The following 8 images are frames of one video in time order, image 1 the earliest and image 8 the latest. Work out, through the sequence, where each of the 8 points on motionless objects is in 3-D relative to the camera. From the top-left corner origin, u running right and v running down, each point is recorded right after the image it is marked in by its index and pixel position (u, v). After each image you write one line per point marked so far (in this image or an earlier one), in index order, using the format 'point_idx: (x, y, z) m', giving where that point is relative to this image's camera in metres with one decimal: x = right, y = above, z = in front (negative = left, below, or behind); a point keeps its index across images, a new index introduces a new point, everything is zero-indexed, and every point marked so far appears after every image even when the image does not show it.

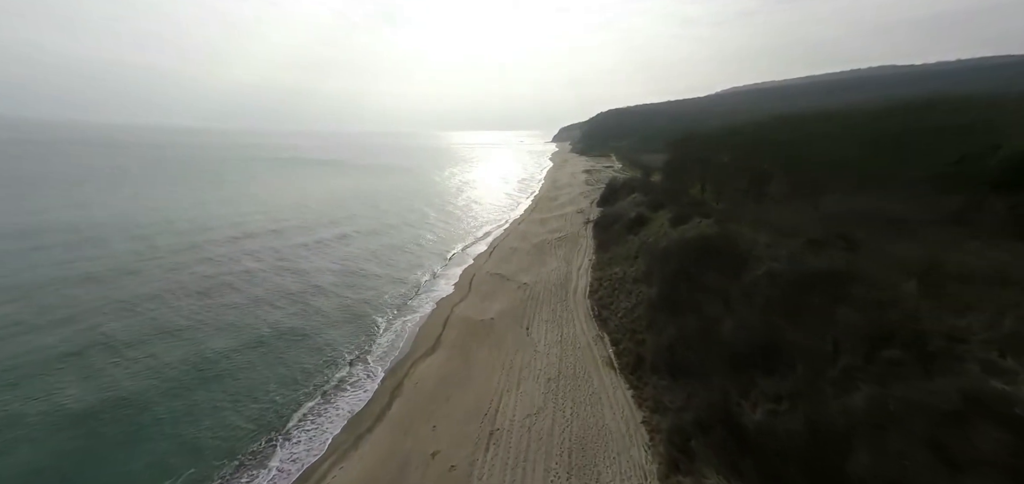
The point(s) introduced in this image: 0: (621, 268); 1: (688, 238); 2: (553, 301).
0: (+5.0, -1.3, +18.2) m
1: (+6.9, +0.1, +15.7) m
2: (+1.7, -2.6, +17.2) m
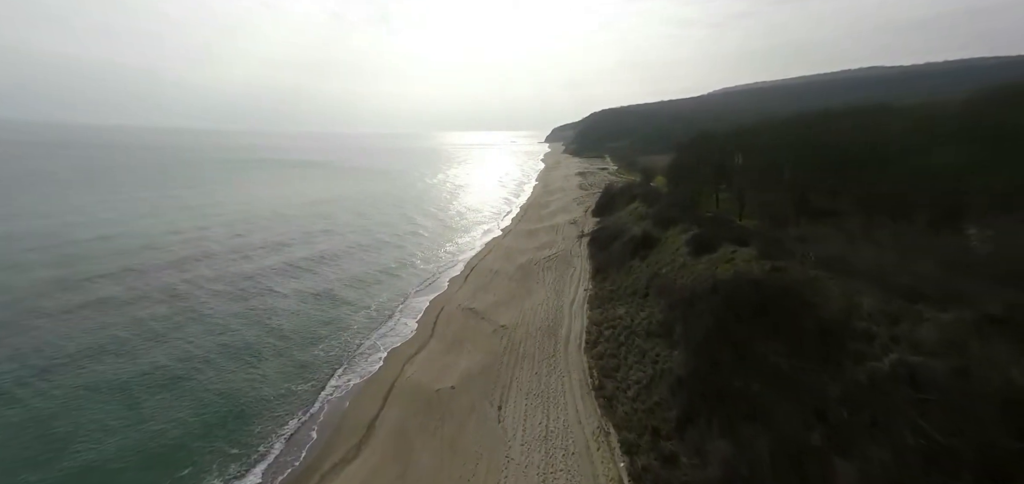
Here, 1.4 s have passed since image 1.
0: (+4.1, -2.4, +13.9) m
1: (+5.9, -1.0, +11.5) m
2: (+0.8, -3.7, +12.9) m
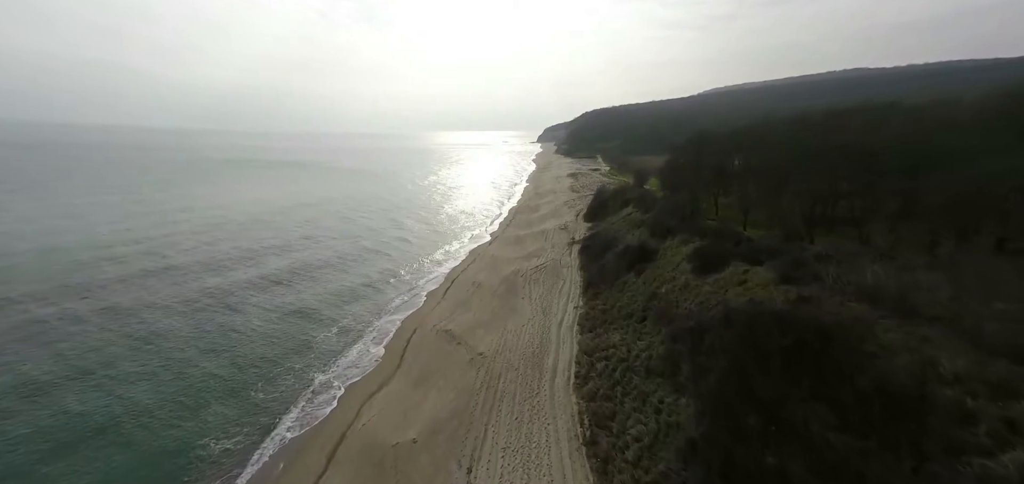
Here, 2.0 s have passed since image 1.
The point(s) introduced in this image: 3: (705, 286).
0: (+3.4, -2.9, +12.0) m
1: (+5.3, -1.4, +9.6) m
2: (+0.2, -4.2, +11.0) m
3: (+5.5, -1.3, +11.5) m
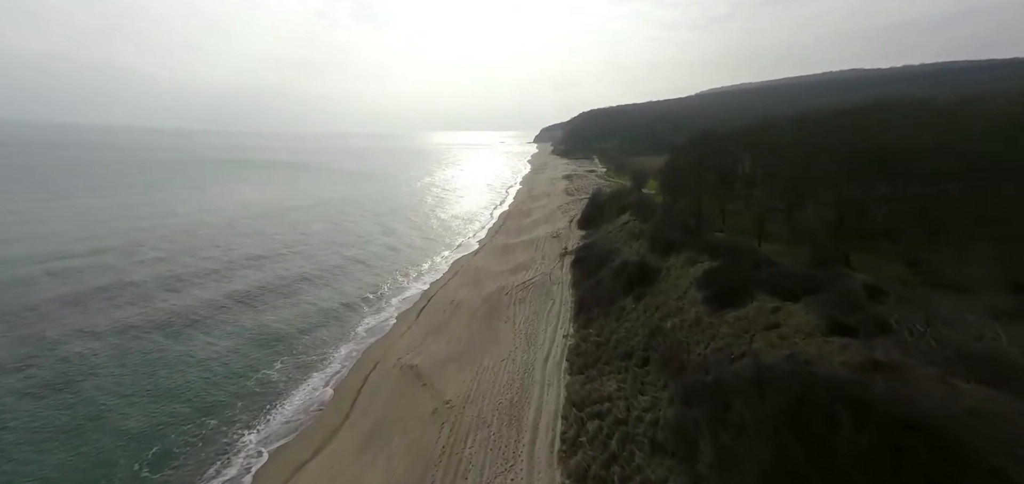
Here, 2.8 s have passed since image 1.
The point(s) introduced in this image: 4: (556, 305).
0: (+2.7, -3.5, +9.6) m
1: (+4.6, -2.1, +7.3) m
2: (-0.5, -4.9, +8.5) m
3: (+4.8, -1.9, +9.1) m
4: (+2.0, -2.8, +17.7) m
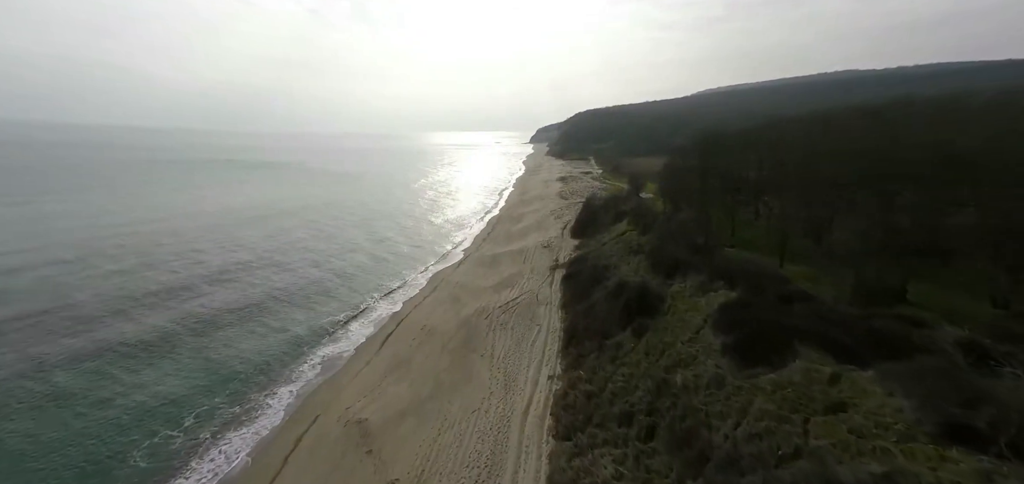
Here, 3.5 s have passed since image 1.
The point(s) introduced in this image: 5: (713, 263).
0: (+2.0, -4.2, +7.2) m
1: (+3.9, -2.7, +4.8) m
2: (-1.2, -5.5, +6.0) m
3: (+4.1, -2.5, +6.6) m
4: (+1.2, -3.4, +15.2) m
5: (+6.3, -0.7, +12.6) m
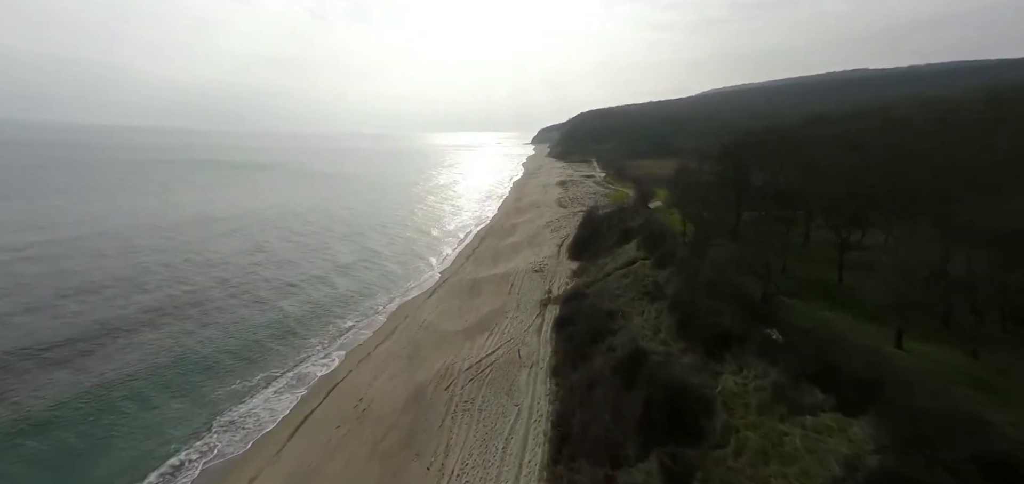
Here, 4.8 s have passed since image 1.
0: (+1.0, -5.4, +2.4) m
1: (+3.0, -4.0, 0.0) m
2: (-2.2, -6.8, +1.3) m
3: (+3.2, -3.8, +1.9) m
4: (+0.3, -4.7, +10.4) m
5: (+5.4, -1.9, +7.8) m
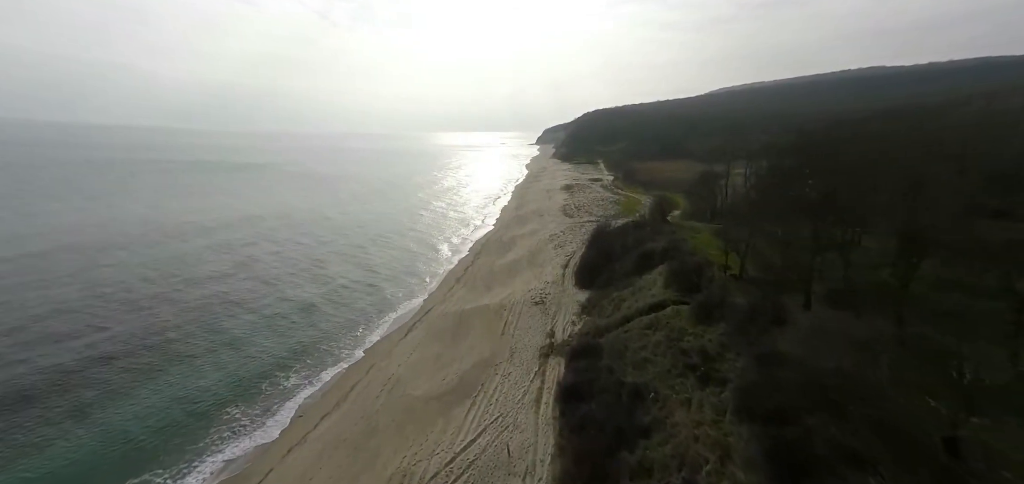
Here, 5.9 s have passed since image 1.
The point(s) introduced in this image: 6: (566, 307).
0: (+0.6, -6.6, -1.8) m
1: (+2.5, -5.1, -4.2) m
2: (-2.6, -7.9, -2.9) m
3: (+2.7, -5.0, -2.3) m
4: (-0.1, -5.9, +6.3) m
5: (+5.0, -3.1, +3.6) m
6: (+2.4, -2.8, +17.6) m
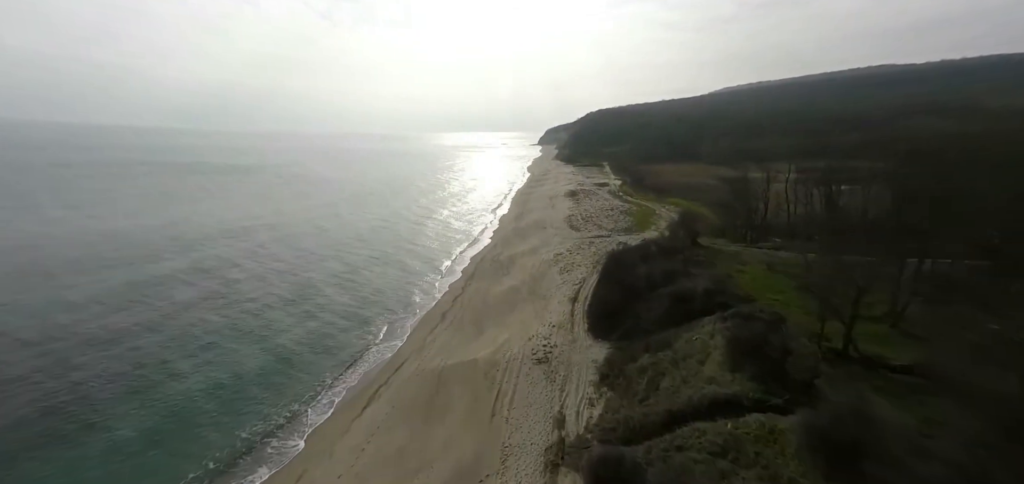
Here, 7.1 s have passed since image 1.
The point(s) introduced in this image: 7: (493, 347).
0: (+0.4, -8.0, -6.5) m
1: (+2.3, -6.6, -8.9) m
2: (-2.8, -9.4, -7.6) m
3: (+2.5, -6.4, -7.0) m
4: (-0.3, -7.3, +1.6) m
5: (+4.8, -4.5, -1.1) m
6: (+2.2, -4.2, +12.9) m
7: (-0.9, -4.1, +15.6) m
